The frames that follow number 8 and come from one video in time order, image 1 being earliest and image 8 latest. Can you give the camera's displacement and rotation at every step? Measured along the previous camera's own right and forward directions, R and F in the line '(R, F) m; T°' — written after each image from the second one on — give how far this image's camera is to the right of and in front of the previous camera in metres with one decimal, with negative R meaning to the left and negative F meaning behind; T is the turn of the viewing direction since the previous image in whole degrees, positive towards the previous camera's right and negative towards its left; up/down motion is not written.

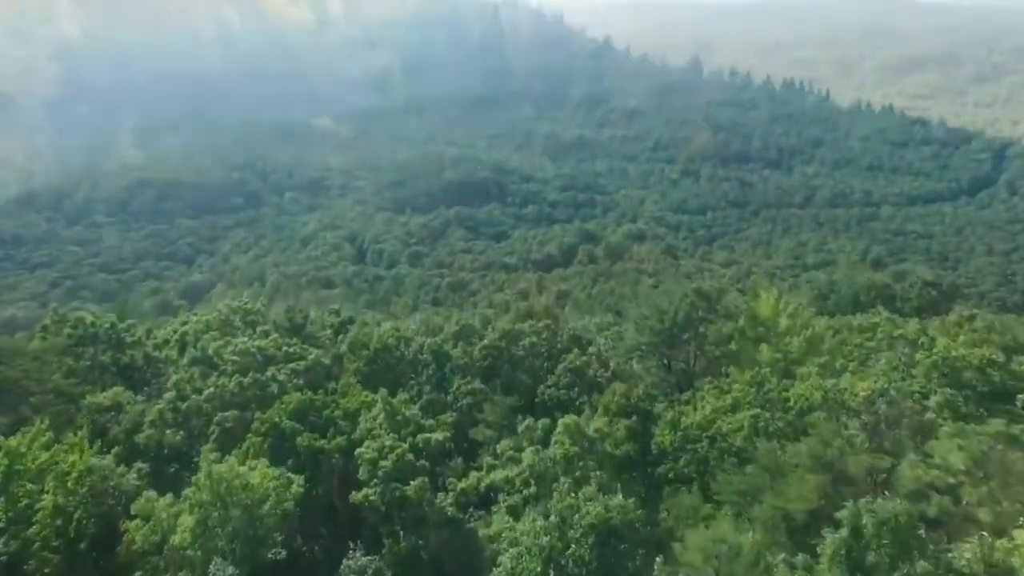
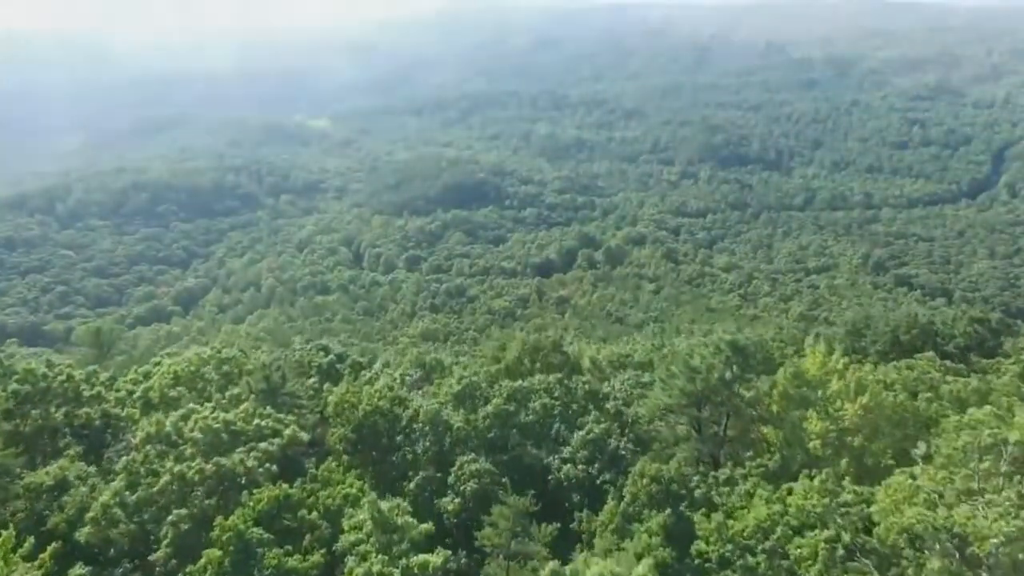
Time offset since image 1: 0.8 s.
(-0.1, +0.6) m; 0°
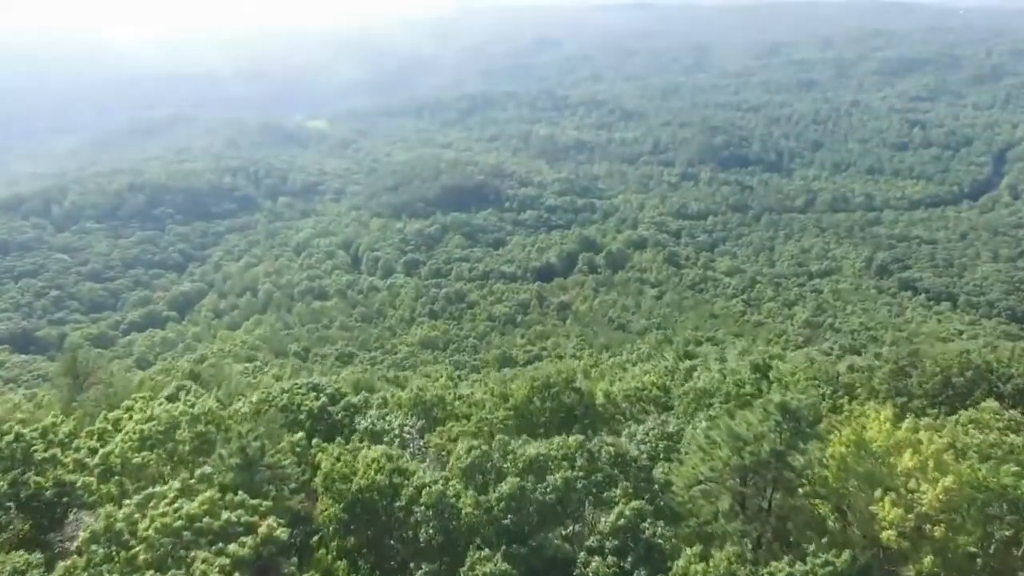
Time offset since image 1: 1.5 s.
(-0.1, +0.6) m; 0°
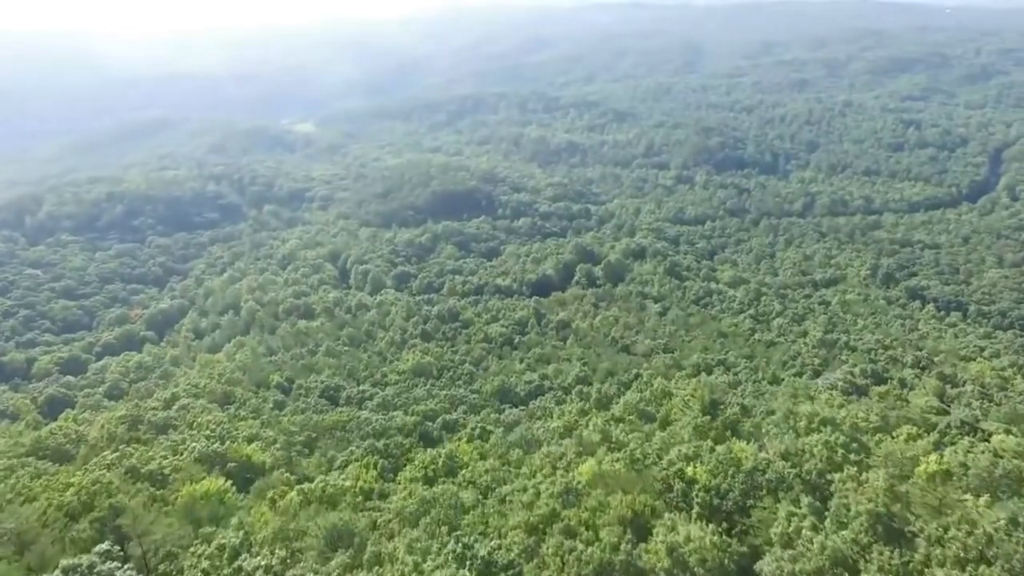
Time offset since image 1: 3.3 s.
(-0.3, +2.0) m; +1°
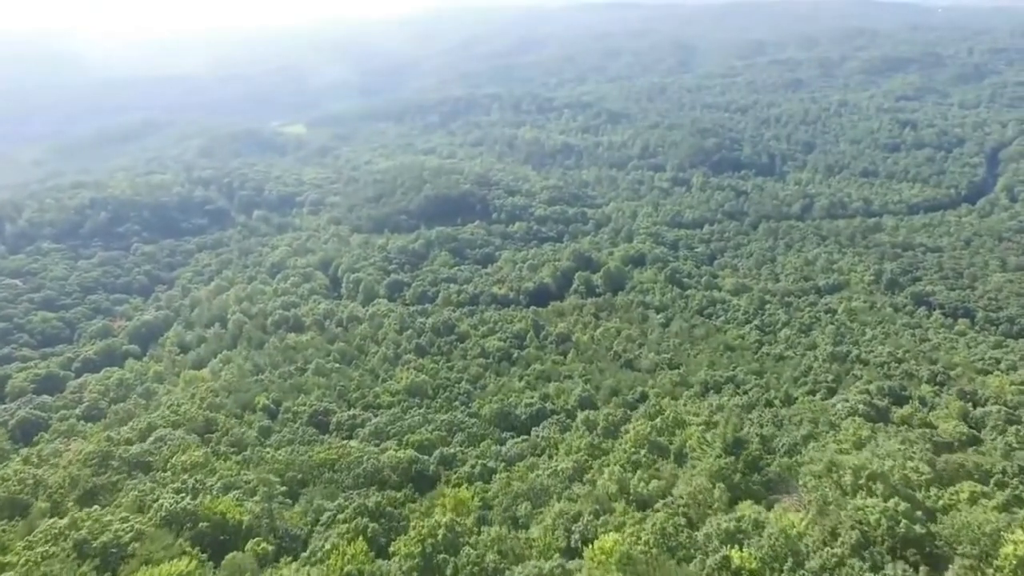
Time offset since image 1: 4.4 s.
(-0.2, +1.4) m; 0°
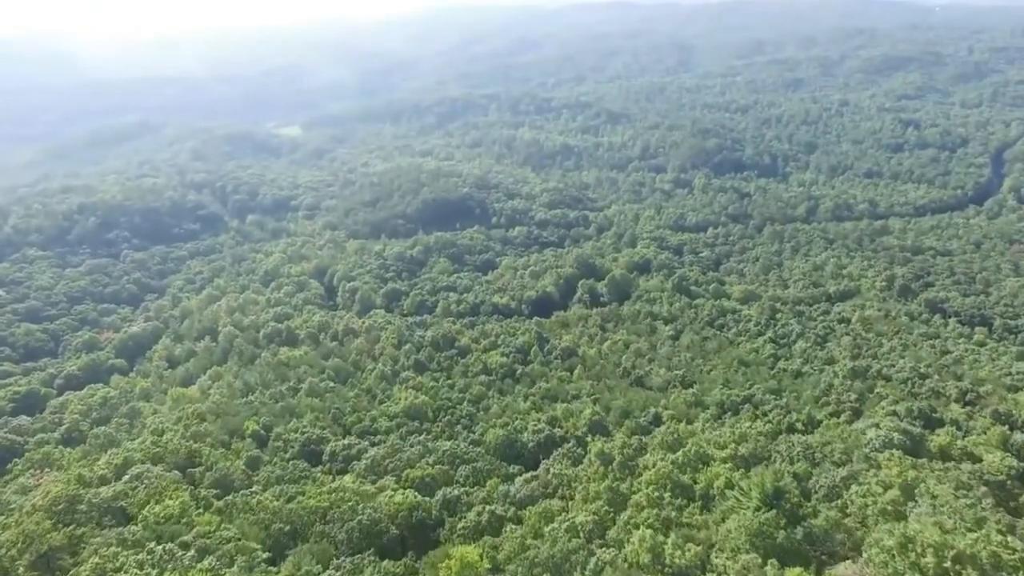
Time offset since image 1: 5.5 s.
(-0.2, +1.6) m; 0°
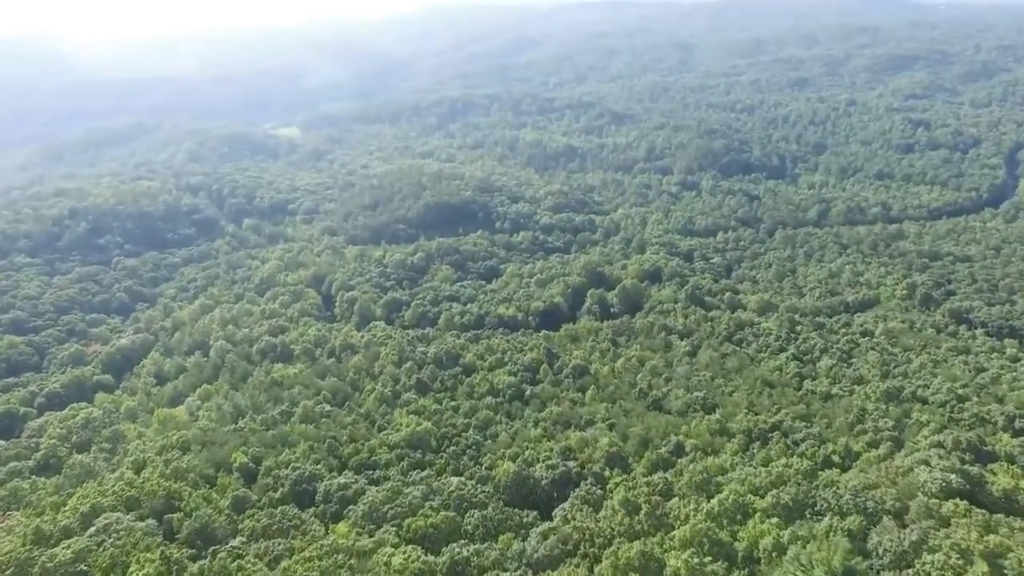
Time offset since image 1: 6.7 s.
(-0.3, +2.0) m; 0°
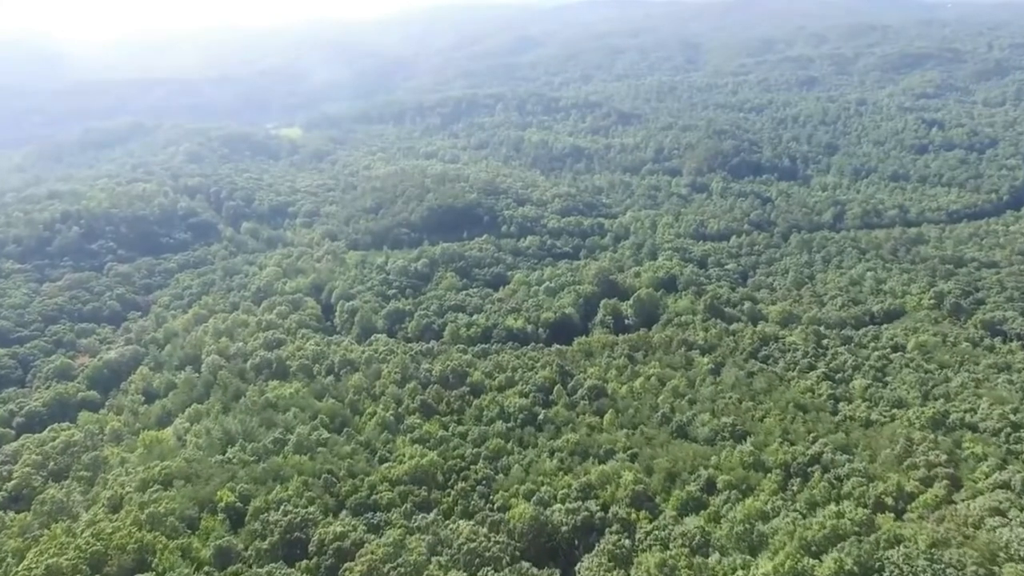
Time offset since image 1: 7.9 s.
(-0.3, +2.3) m; 0°
